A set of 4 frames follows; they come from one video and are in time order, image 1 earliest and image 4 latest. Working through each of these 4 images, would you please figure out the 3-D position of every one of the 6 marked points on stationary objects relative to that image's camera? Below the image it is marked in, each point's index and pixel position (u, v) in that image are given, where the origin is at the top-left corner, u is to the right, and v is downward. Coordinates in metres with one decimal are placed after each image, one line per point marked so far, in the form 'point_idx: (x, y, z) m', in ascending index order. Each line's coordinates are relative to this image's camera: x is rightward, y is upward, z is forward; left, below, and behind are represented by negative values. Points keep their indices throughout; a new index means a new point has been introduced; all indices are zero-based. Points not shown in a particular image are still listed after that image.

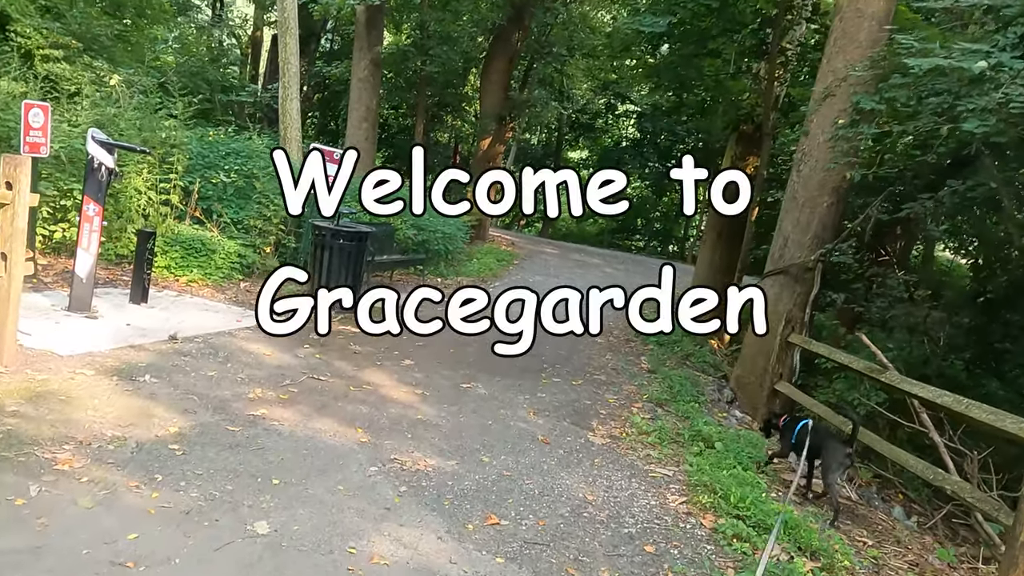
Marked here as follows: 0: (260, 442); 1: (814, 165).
0: (-1.6, -1.0, +4.8) m
1: (+3.3, +1.3, +8.3) m
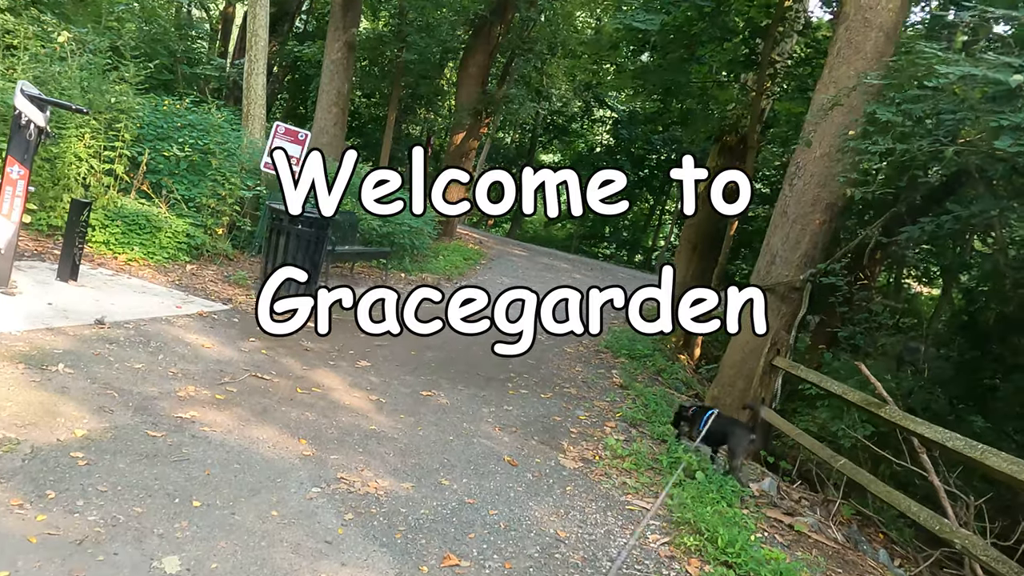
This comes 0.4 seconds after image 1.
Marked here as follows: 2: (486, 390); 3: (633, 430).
0: (-1.8, -0.9, +4.1) m
1: (+3.1, +1.1, +7.8) m
2: (-0.2, -1.0, +7.1) m
3: (+1.1, -1.3, +6.8) m
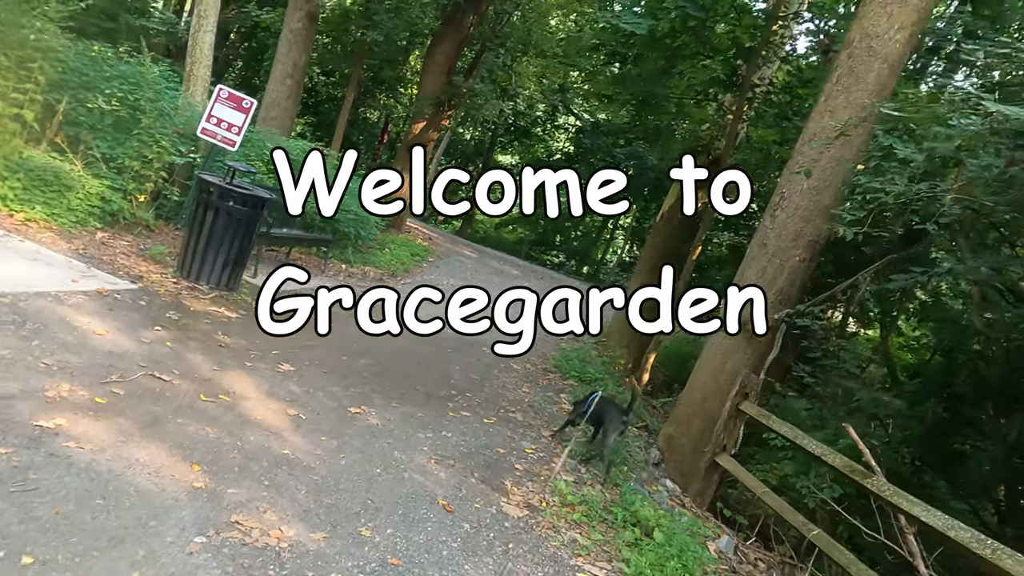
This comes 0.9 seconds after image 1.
0: (-2.0, -0.8, +3.2) m
1: (+2.7, +0.7, +7.3) m
2: (-0.7, -1.0, +6.3) m
3: (+0.6, -1.5, +6.1) m
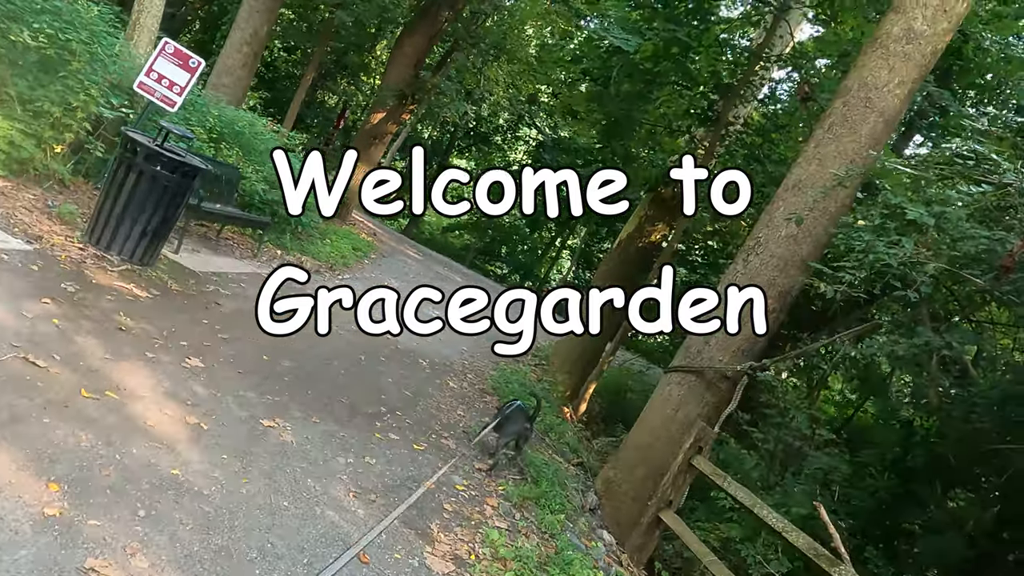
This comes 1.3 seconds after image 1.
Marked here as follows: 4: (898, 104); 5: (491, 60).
0: (-2.2, -0.6, +2.4) m
1: (+2.3, +0.2, +6.9) m
2: (-1.2, -1.0, +5.6) m
3: (0.0, -1.6, +5.5) m
4: (+3.4, +1.6, +6.7) m
5: (-0.5, +5.7, +19.0) m
